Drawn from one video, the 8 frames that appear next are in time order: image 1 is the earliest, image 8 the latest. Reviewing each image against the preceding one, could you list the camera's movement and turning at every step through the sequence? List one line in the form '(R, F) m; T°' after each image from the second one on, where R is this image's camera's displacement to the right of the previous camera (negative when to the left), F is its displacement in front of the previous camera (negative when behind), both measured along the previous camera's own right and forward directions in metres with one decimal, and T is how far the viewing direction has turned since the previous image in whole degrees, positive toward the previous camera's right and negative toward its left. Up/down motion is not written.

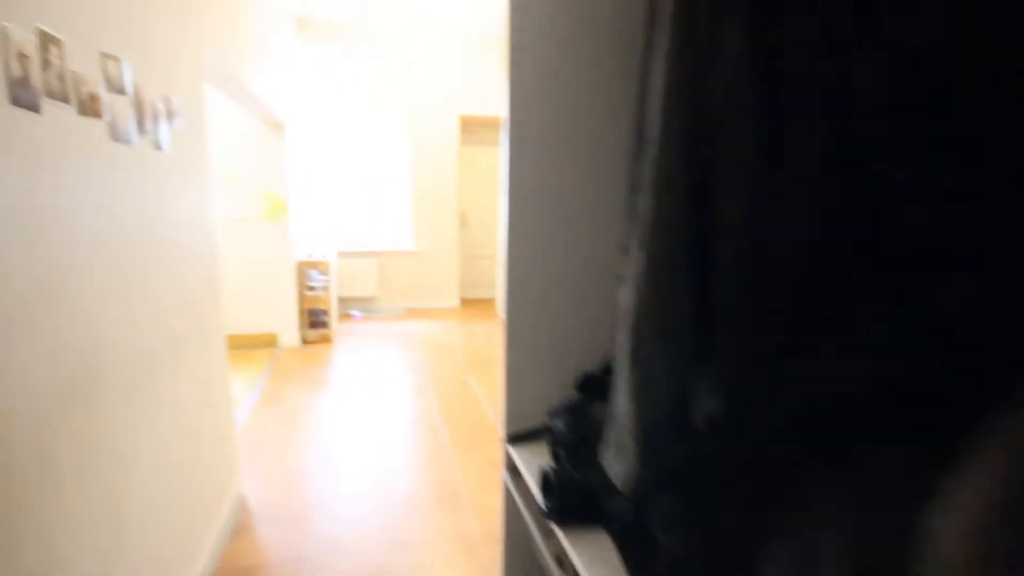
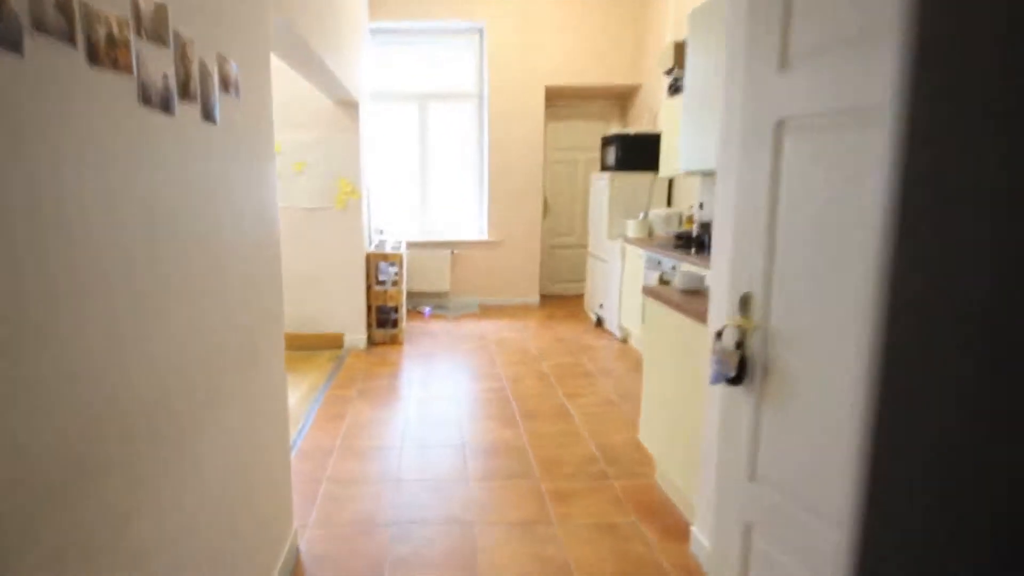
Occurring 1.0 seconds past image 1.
(-0.3, +0.9) m; -6°
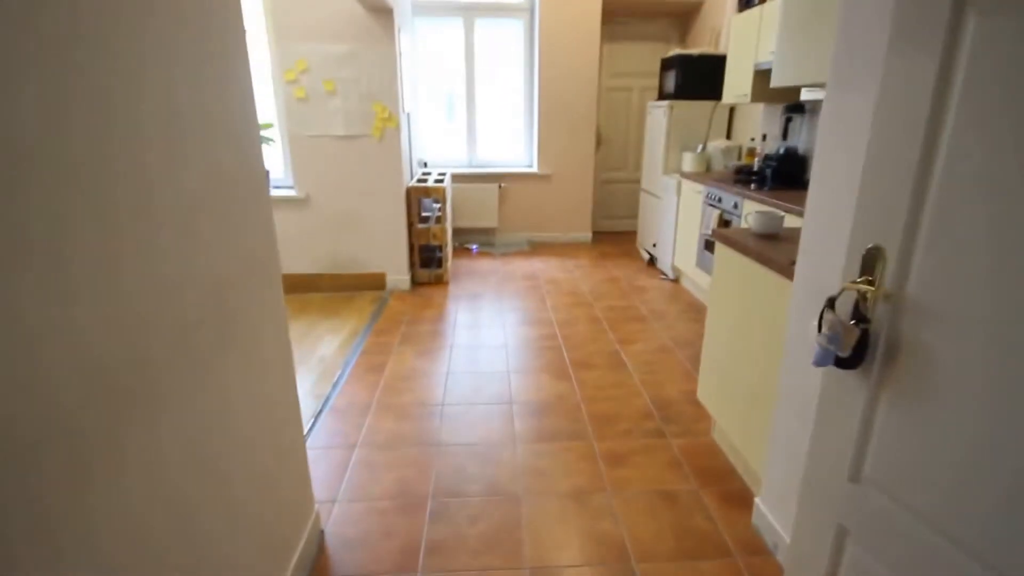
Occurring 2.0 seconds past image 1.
(0.0, +0.3) m; -5°
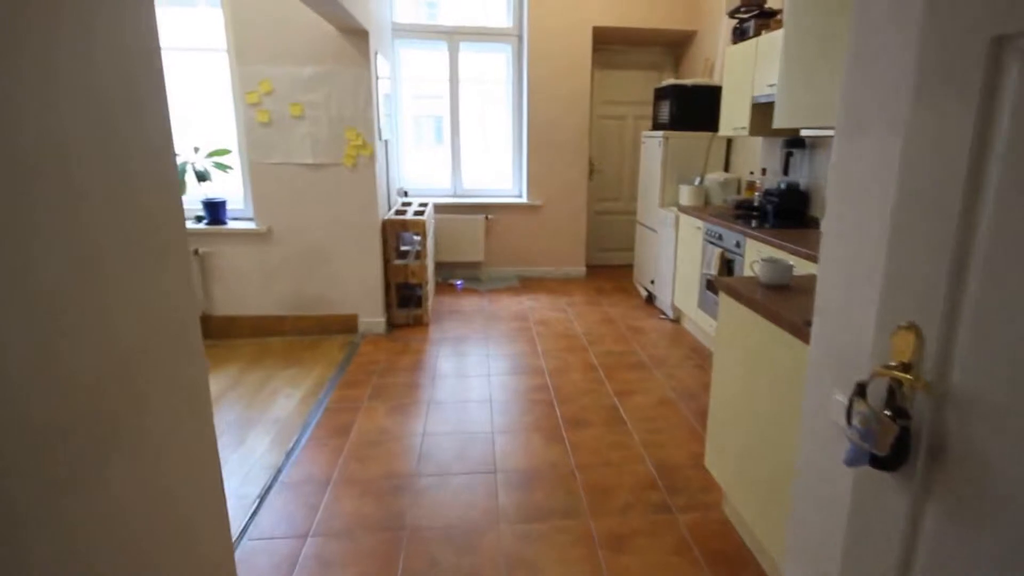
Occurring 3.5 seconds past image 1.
(0.0, +0.3) m; +1°
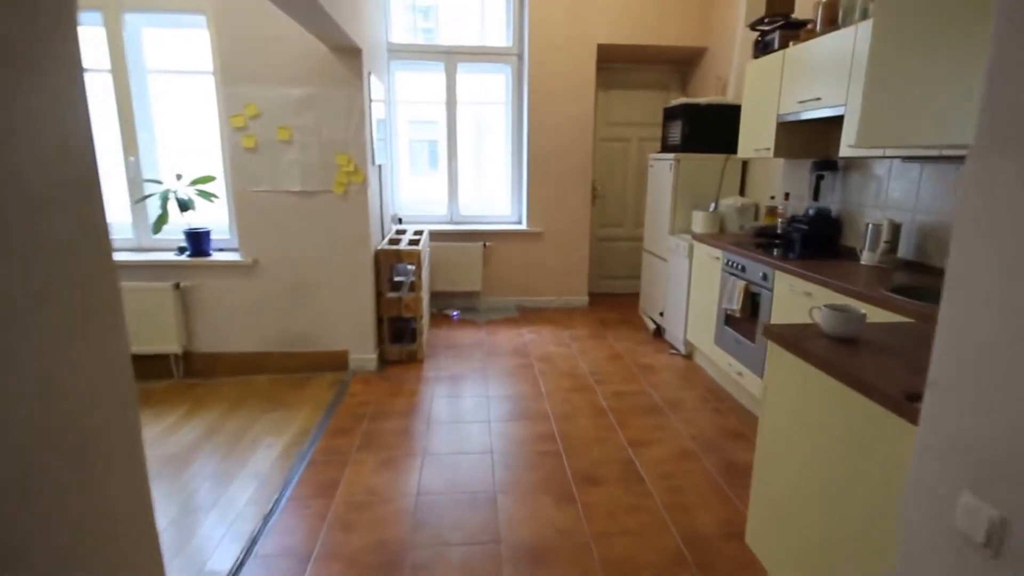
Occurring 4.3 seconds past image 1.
(0.0, +0.3) m; 0°
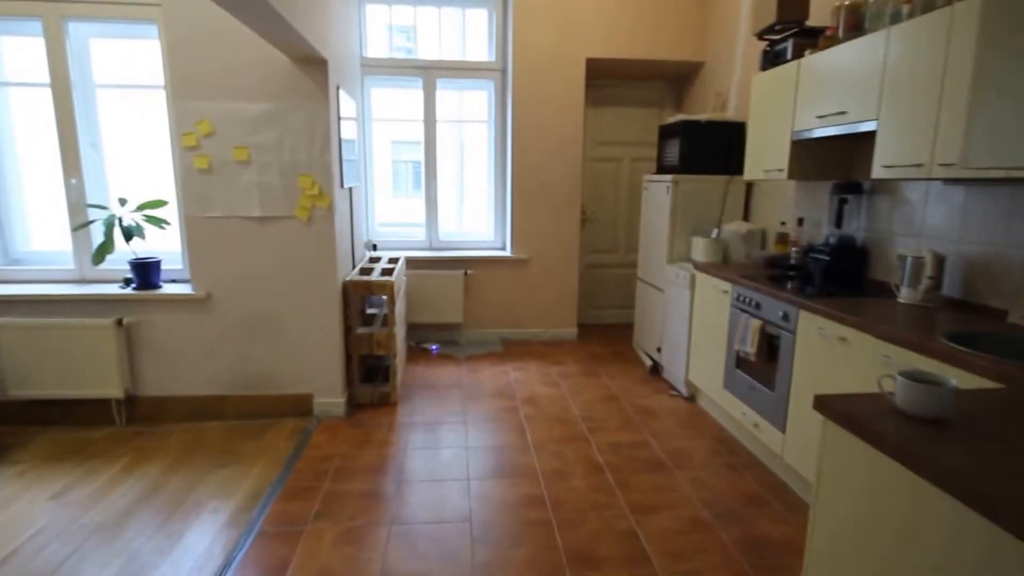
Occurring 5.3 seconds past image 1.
(0.0, +0.3) m; +1°
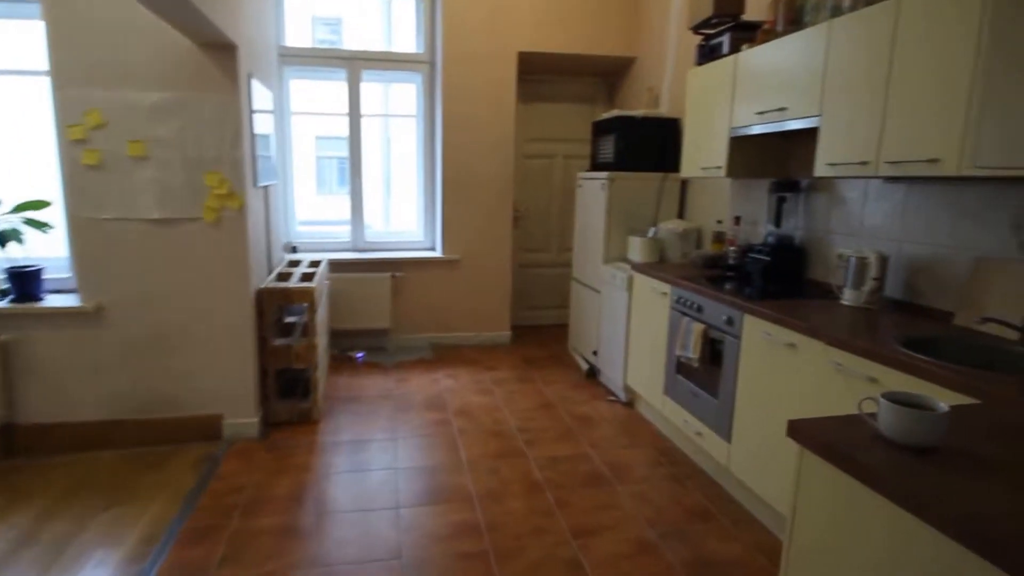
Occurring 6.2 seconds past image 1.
(0.0, +0.2) m; +6°
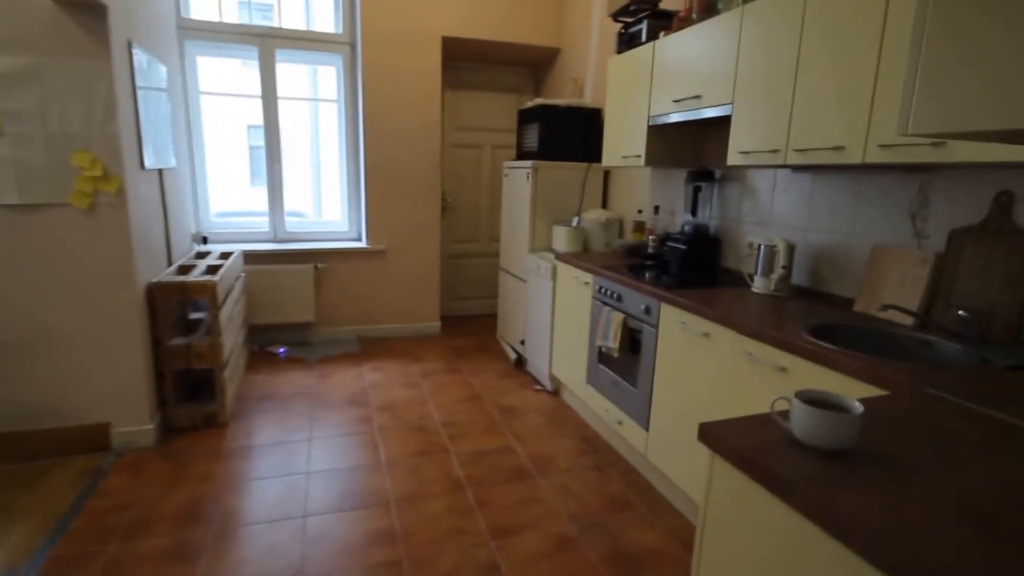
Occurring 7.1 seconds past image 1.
(+0.1, +0.1) m; +6°
